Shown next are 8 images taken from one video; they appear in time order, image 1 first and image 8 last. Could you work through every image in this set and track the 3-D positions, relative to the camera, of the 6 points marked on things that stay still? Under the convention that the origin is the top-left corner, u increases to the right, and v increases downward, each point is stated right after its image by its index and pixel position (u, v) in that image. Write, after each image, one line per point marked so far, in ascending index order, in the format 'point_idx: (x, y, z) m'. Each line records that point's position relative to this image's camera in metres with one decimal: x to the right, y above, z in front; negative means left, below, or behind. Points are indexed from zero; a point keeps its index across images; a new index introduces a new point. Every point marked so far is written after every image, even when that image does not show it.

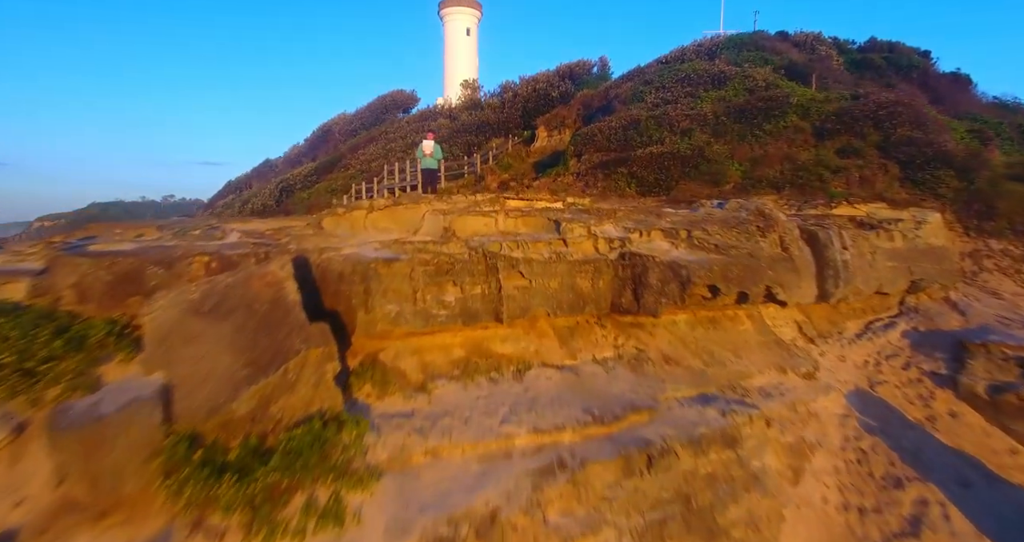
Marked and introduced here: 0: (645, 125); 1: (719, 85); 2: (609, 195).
0: (+4.5, +4.8, +14.1) m
1: (+7.2, +6.5, +14.6) m
2: (+2.9, +2.2, +12.7) m
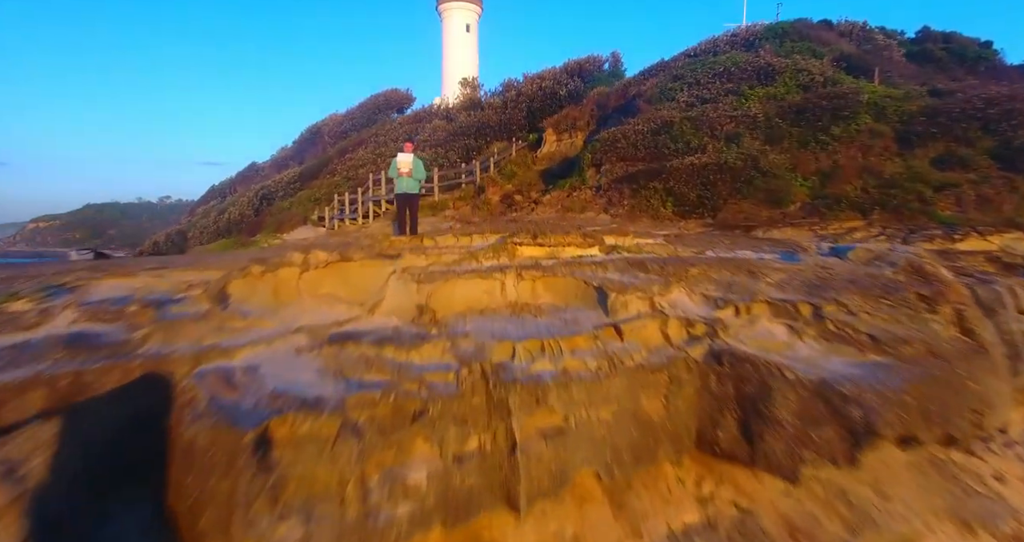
0: (+4.7, +3.9, +11.7) m
1: (+7.4, +5.6, +12.2) m
2: (+3.0, +1.3, +10.3) m
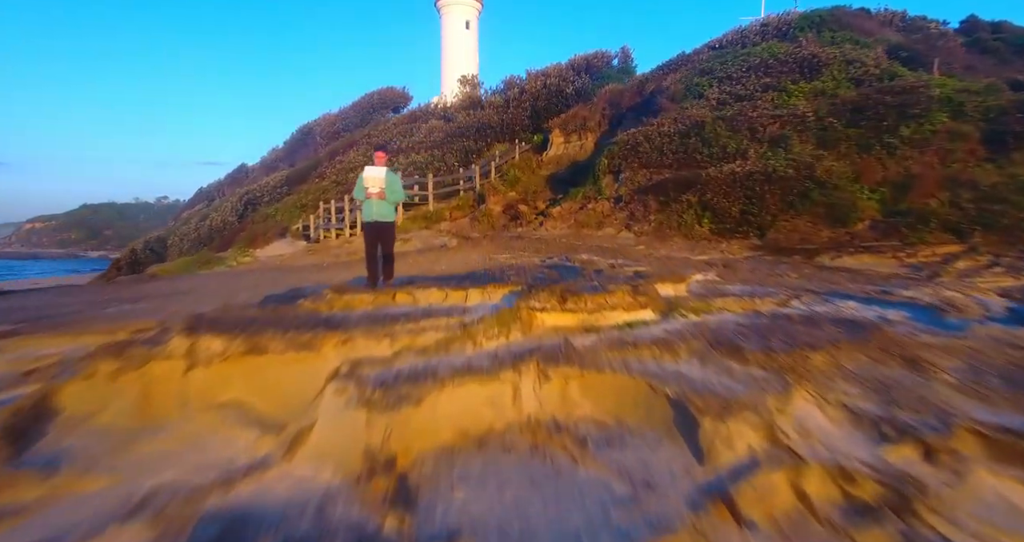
0: (+4.8, +3.3, +10.0) m
1: (+7.5, +5.0, +10.5) m
2: (+3.2, +0.7, +8.6) m
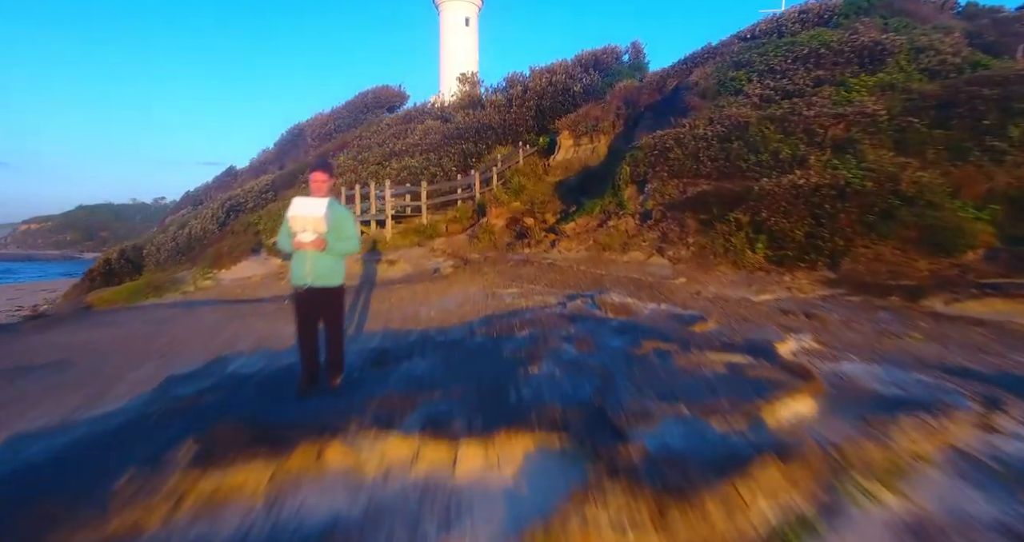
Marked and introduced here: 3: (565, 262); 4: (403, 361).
0: (+4.9, +2.7, +8.3) m
1: (+7.6, +4.4, +8.8) m
2: (+3.3, +0.1, +6.9) m
3: (+1.0, +0.2, +8.2) m
4: (-1.0, -0.8, +3.6) m
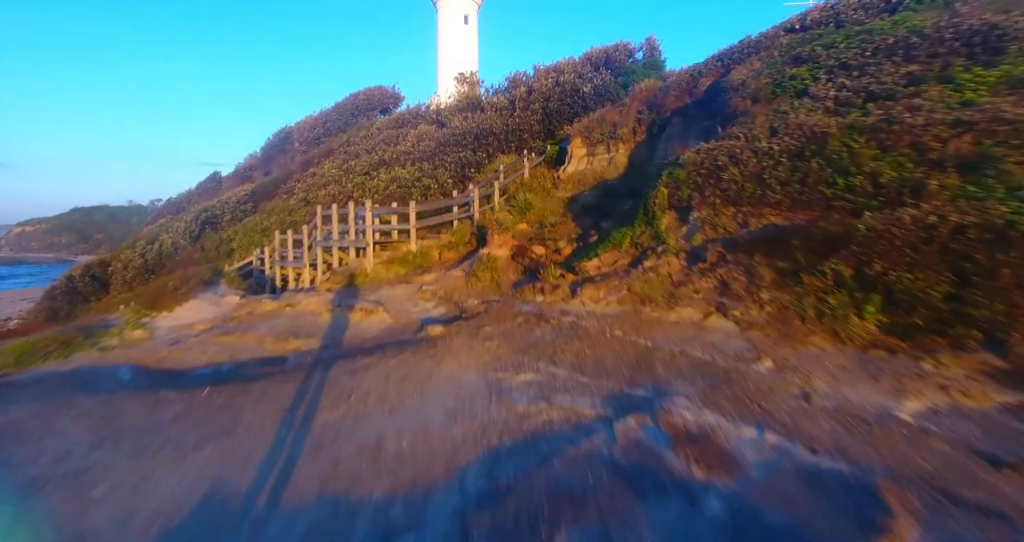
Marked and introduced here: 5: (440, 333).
0: (+5.1, +1.8, +6.3) m
1: (+7.8, +3.5, +6.8) m
2: (+3.4, -0.8, +4.9) m
3: (+1.2, -0.7, +6.2) m
4: (-0.8, -1.7, +1.6) m
5: (-1.1, -0.9, +6.4) m
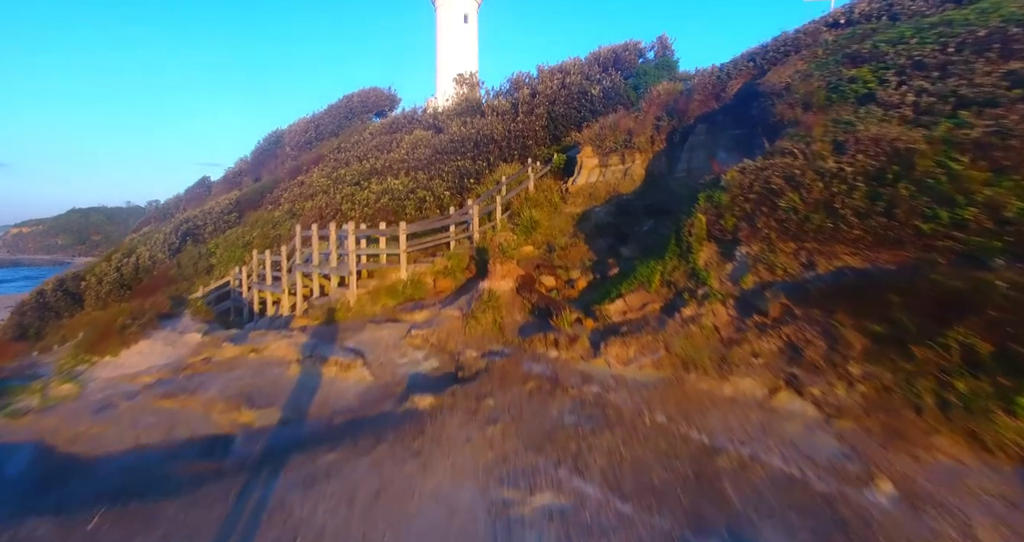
0: (+5.2, +1.2, +4.9) m
1: (+7.9, +2.8, +5.4) m
2: (+3.5, -1.5, +3.5) m
3: (+1.3, -1.4, +4.8) m
4: (-0.7, -2.3, +0.2) m
5: (-1.0, -1.6, +5.1) m
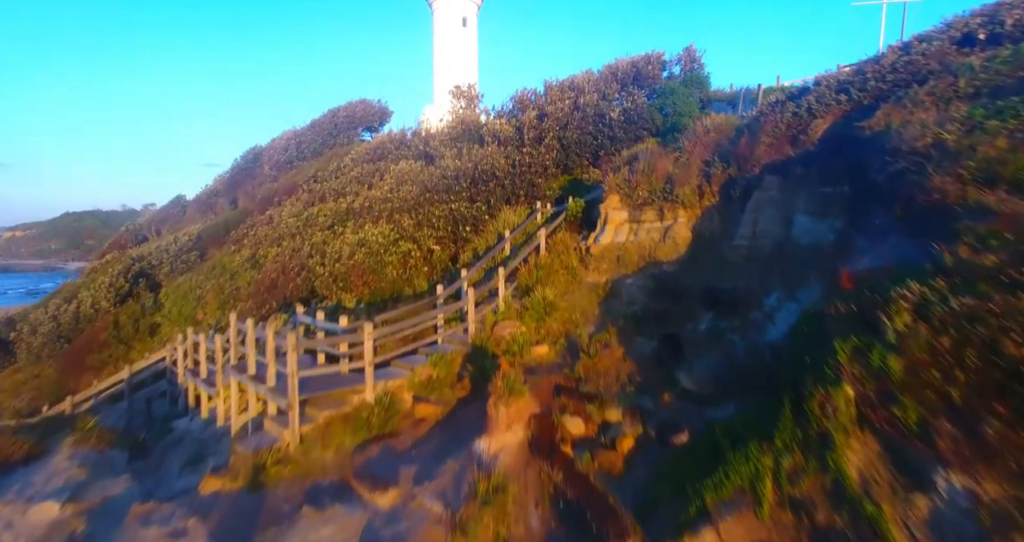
0: (+5.3, -0.8, +2.2) m
1: (+8.0, +0.9, +2.7) m
2: (+3.7, -3.4, +0.8) m
3: (+1.4, -3.3, +2.1) m
4: (-0.6, -4.2, -2.5) m
5: (-0.9, -3.5, +2.4) m
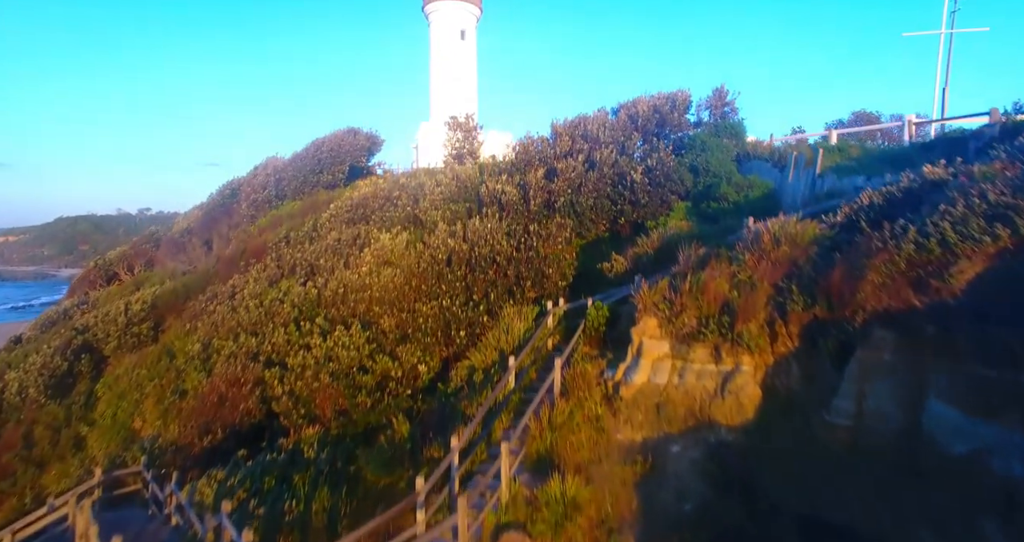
0: (+5.4, -3.4, -0.1) m
1: (+8.1, -1.8, +0.4) m
2: (+3.8, -6.1, -1.5) m
3: (+1.5, -6.0, -0.2) m
4: (-0.5, -6.9, -4.8) m
5: (-0.8, -6.2, 0.0) m
